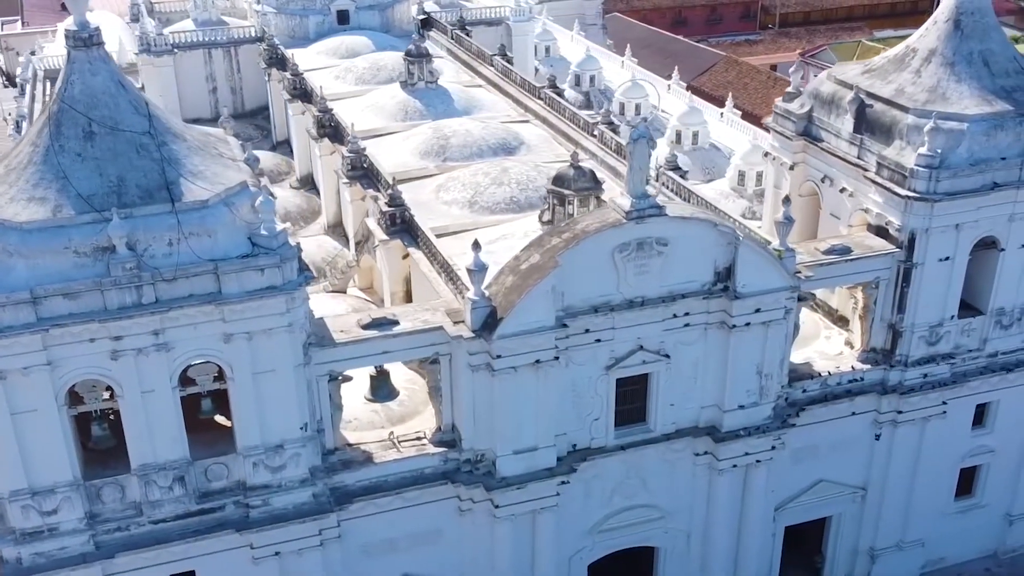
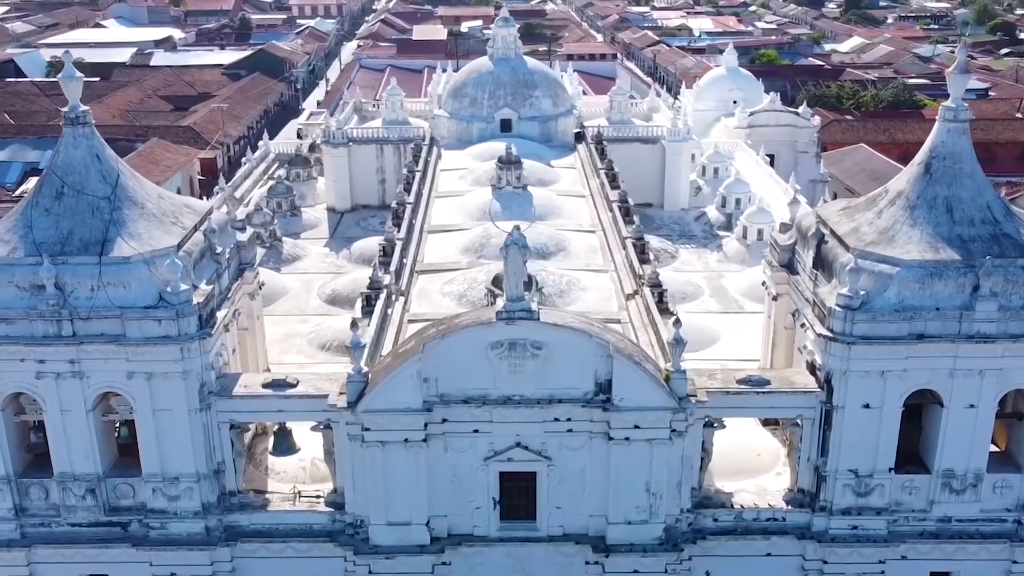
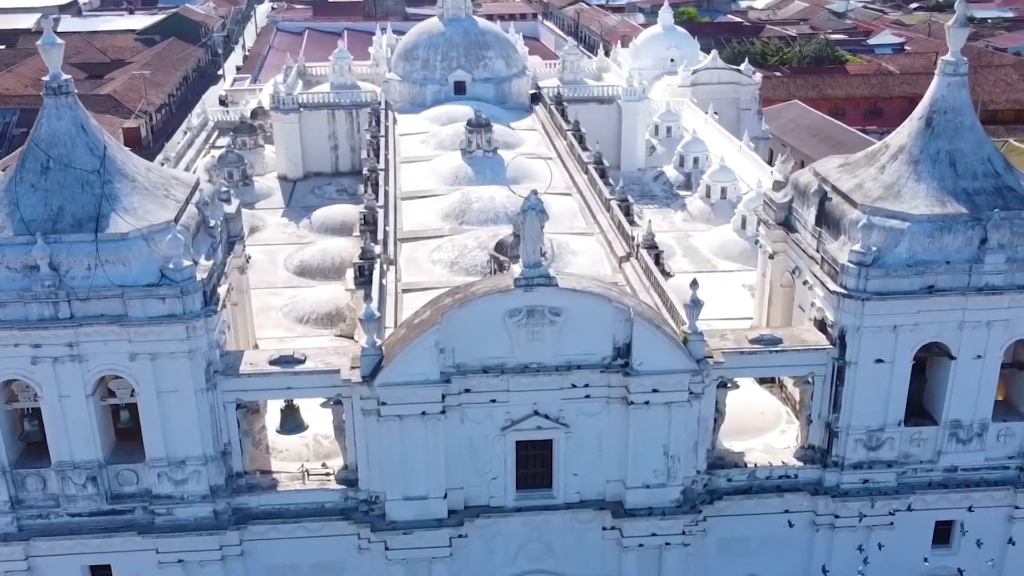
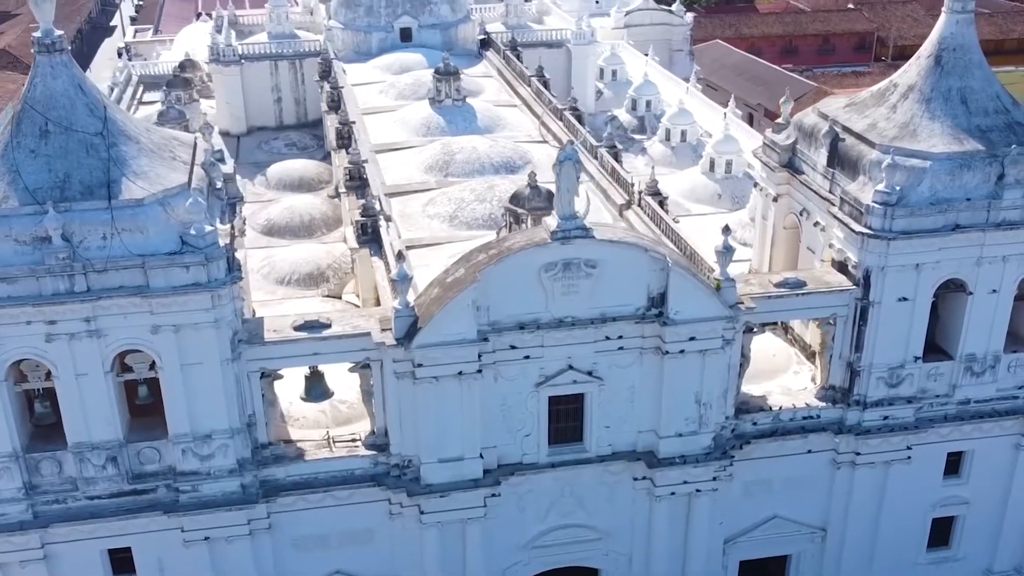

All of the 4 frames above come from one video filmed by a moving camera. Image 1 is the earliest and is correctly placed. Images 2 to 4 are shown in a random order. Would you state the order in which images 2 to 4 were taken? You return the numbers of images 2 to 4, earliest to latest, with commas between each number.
4, 3, 2
